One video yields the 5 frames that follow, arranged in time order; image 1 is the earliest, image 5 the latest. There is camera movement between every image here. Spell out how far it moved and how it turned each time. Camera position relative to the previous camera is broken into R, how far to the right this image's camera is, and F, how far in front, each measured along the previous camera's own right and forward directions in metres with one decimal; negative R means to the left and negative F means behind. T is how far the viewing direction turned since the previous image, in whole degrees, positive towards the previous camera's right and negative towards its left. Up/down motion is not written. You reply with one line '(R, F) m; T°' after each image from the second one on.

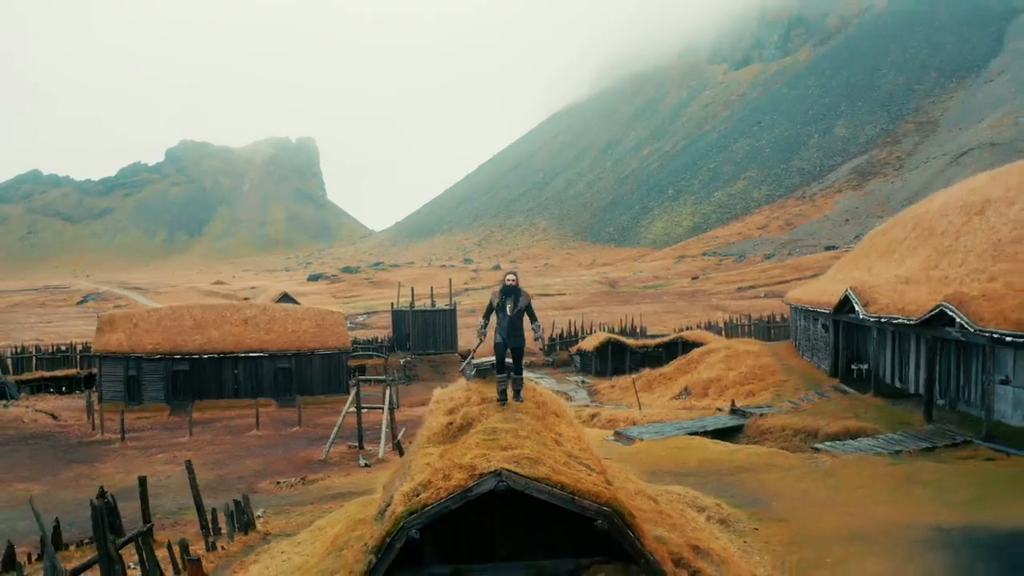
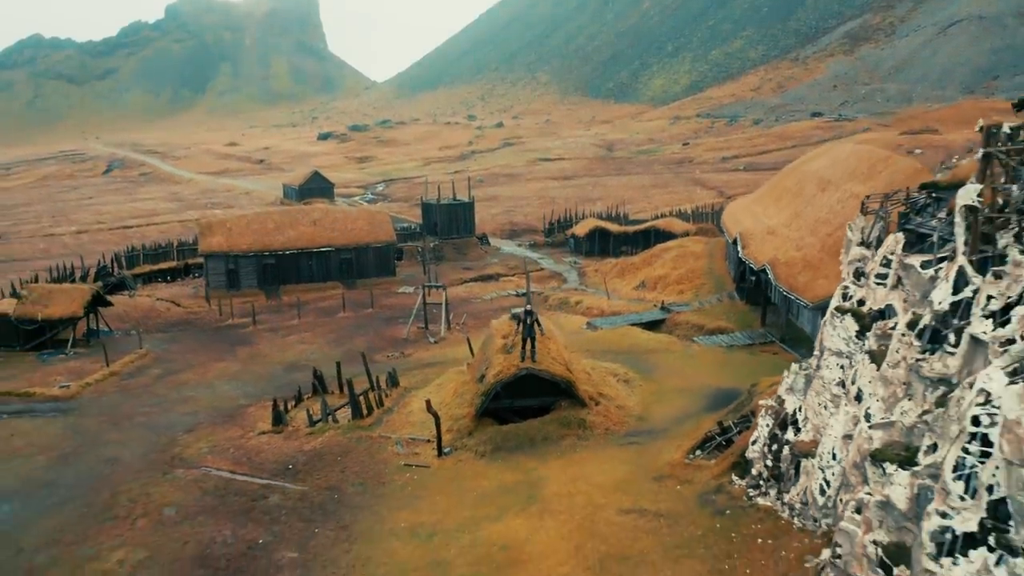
(-0.2, -9.2) m; 0°
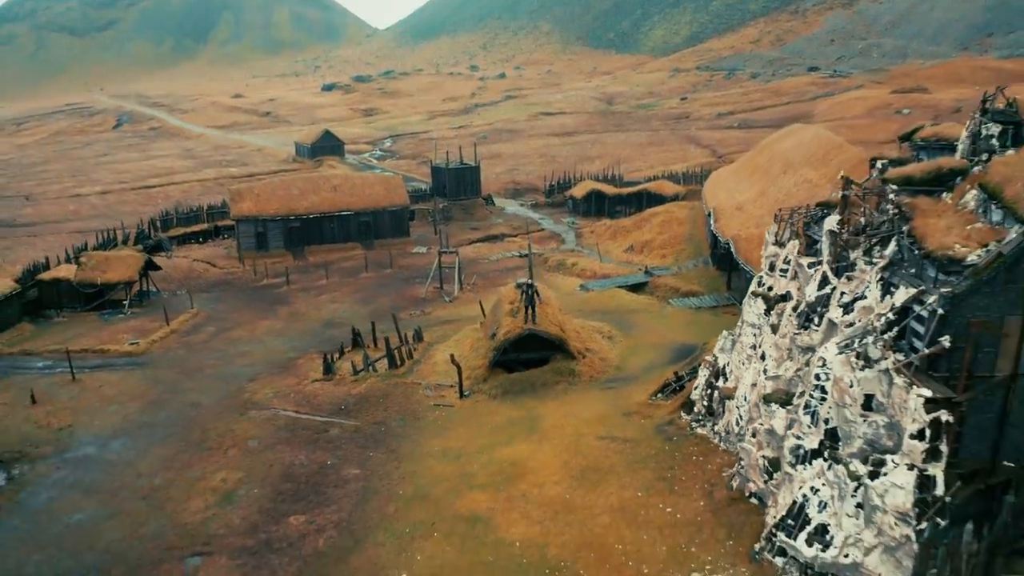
(0.0, -4.0) m; 0°
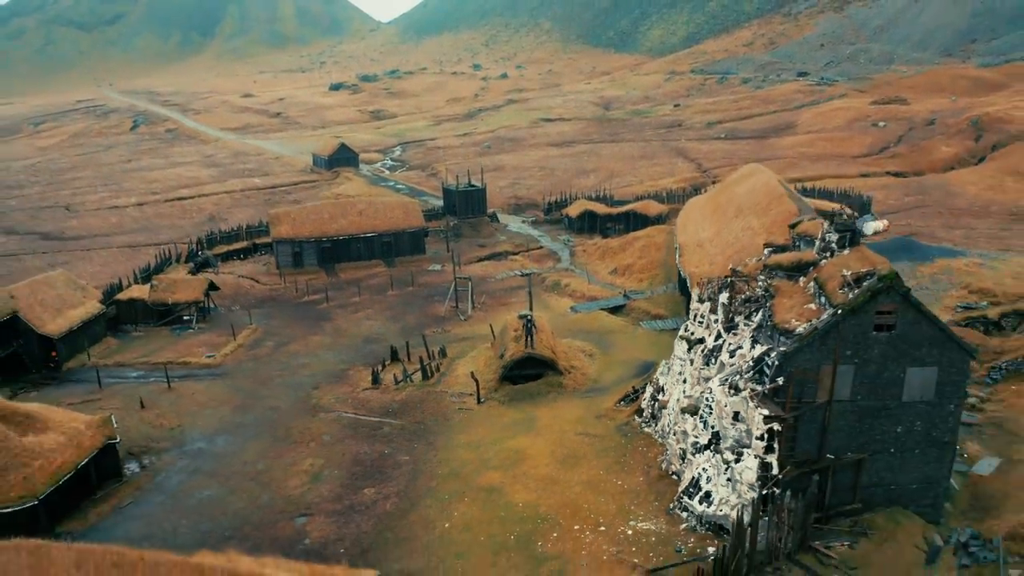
(-0.1, -6.8) m; 0°
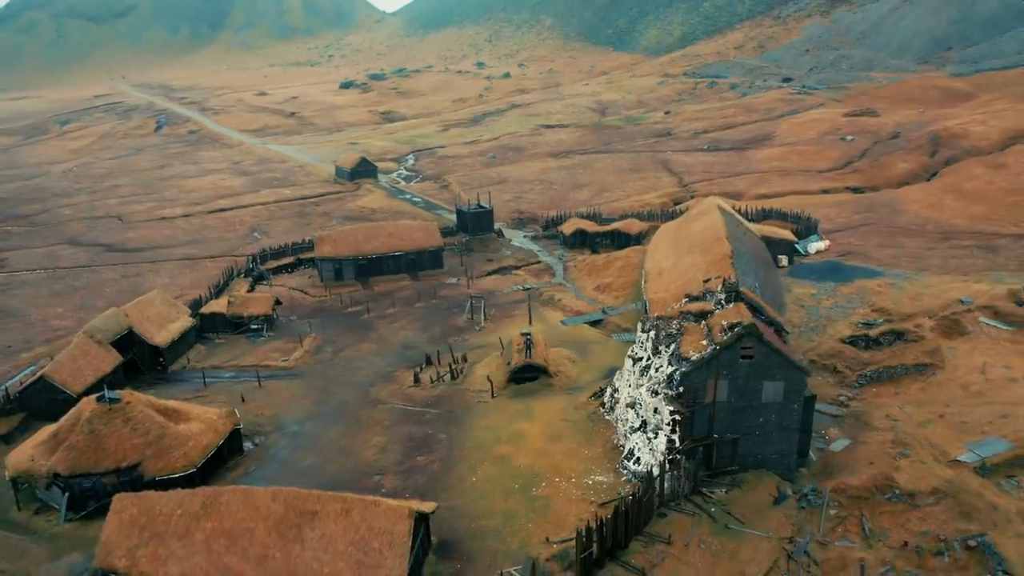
(-0.1, -10.7) m; 0°
